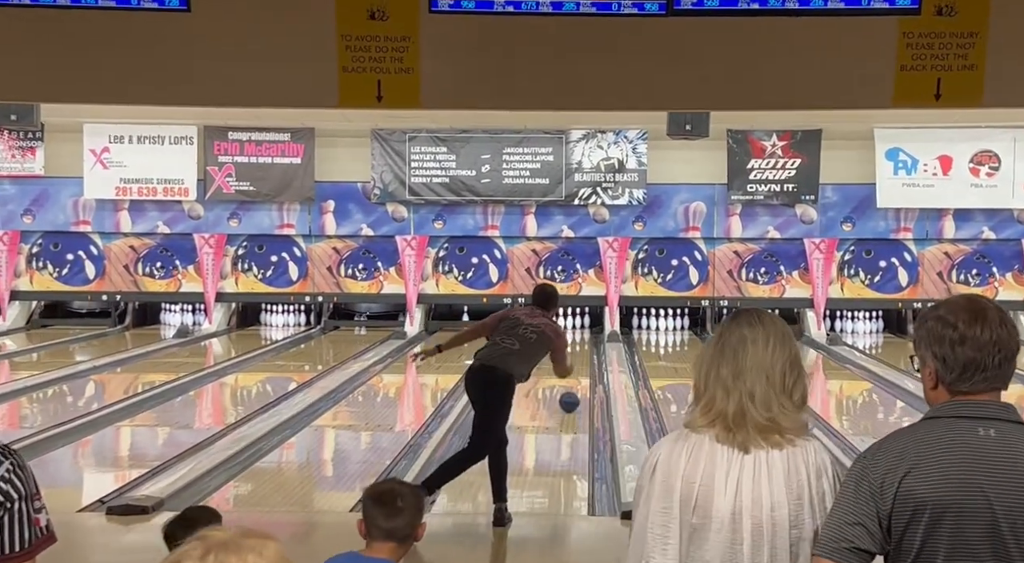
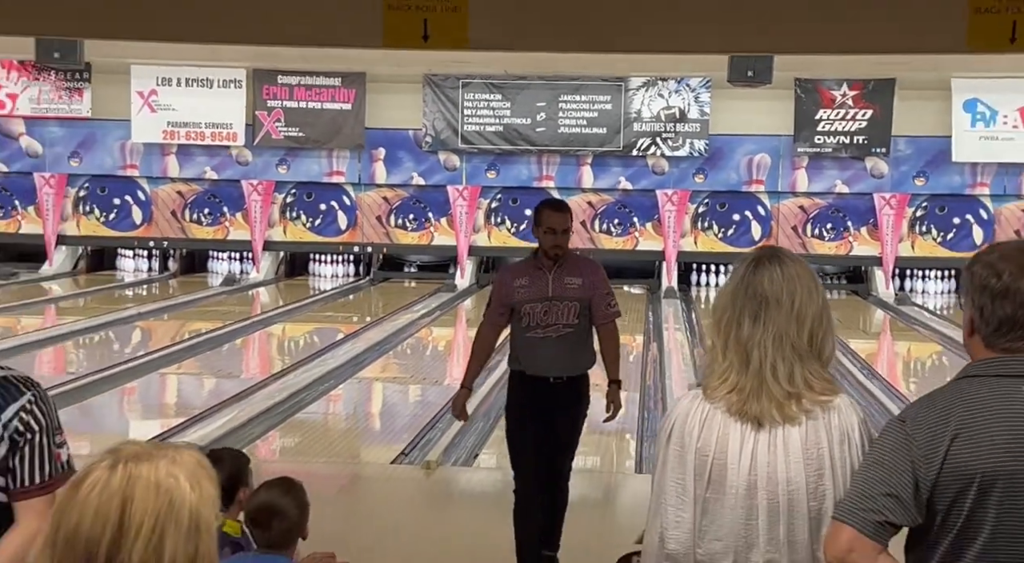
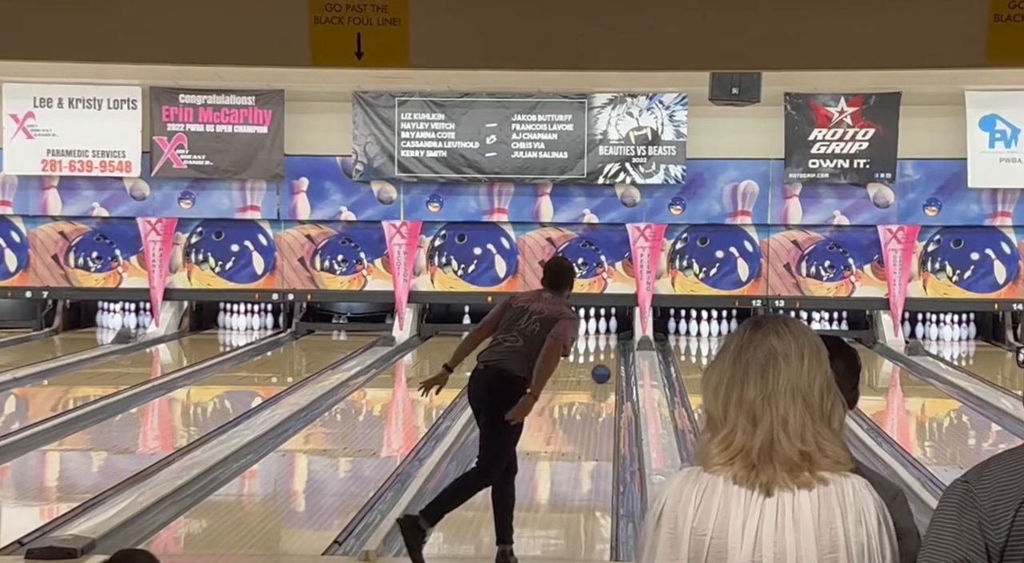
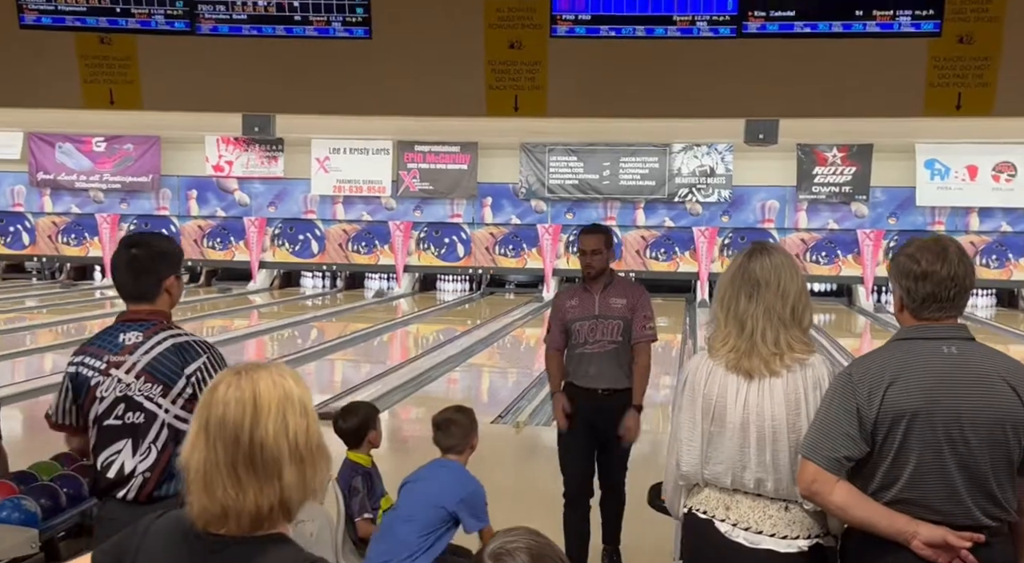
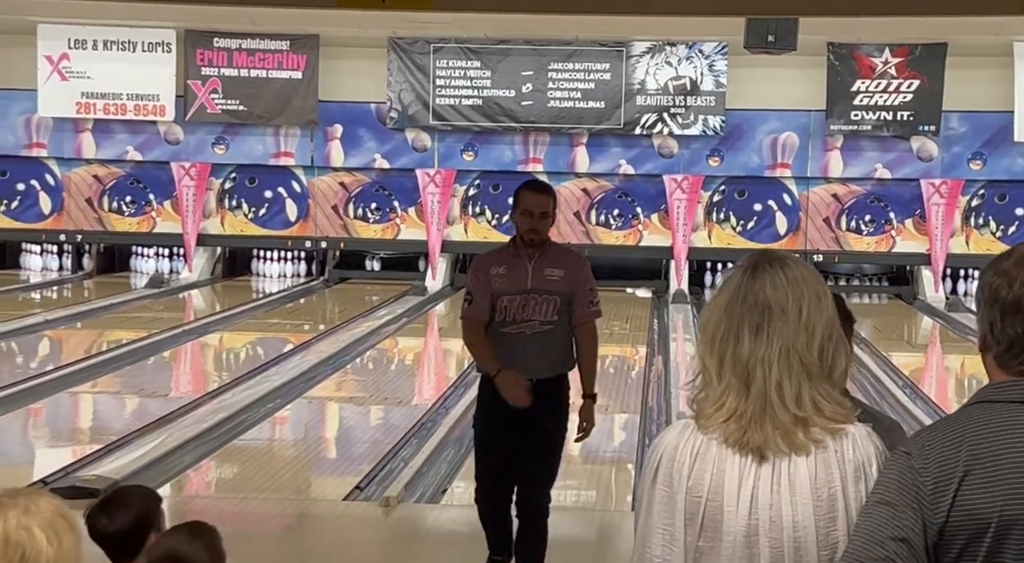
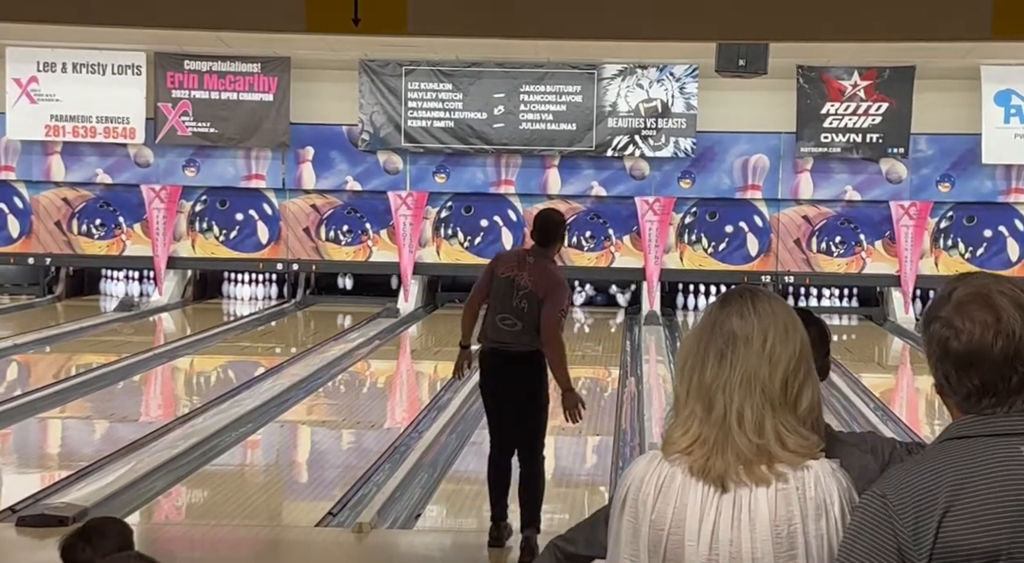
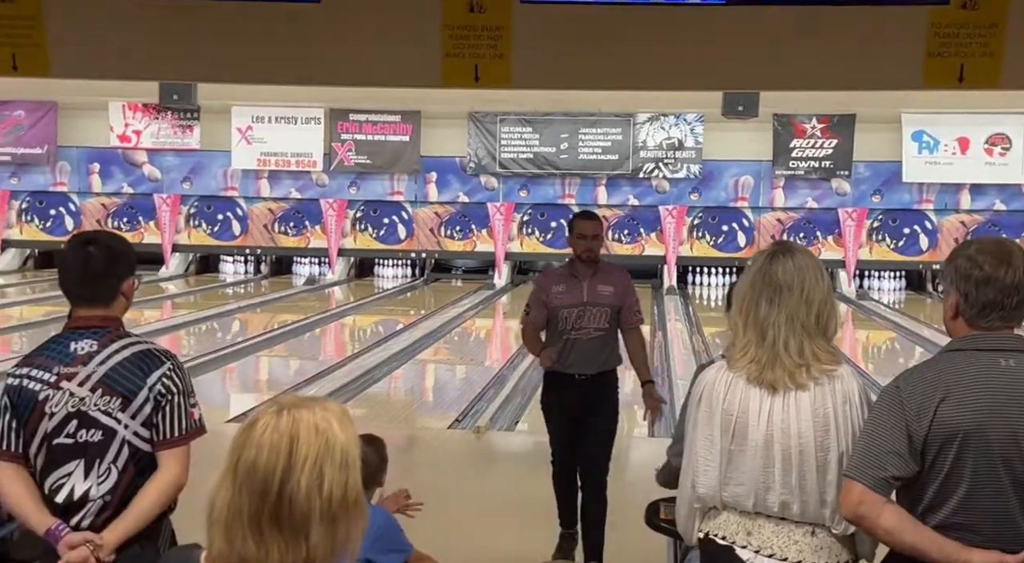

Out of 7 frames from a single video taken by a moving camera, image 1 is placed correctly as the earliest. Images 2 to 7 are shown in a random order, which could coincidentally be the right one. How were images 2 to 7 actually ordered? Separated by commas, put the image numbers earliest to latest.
3, 6, 5, 2, 7, 4
